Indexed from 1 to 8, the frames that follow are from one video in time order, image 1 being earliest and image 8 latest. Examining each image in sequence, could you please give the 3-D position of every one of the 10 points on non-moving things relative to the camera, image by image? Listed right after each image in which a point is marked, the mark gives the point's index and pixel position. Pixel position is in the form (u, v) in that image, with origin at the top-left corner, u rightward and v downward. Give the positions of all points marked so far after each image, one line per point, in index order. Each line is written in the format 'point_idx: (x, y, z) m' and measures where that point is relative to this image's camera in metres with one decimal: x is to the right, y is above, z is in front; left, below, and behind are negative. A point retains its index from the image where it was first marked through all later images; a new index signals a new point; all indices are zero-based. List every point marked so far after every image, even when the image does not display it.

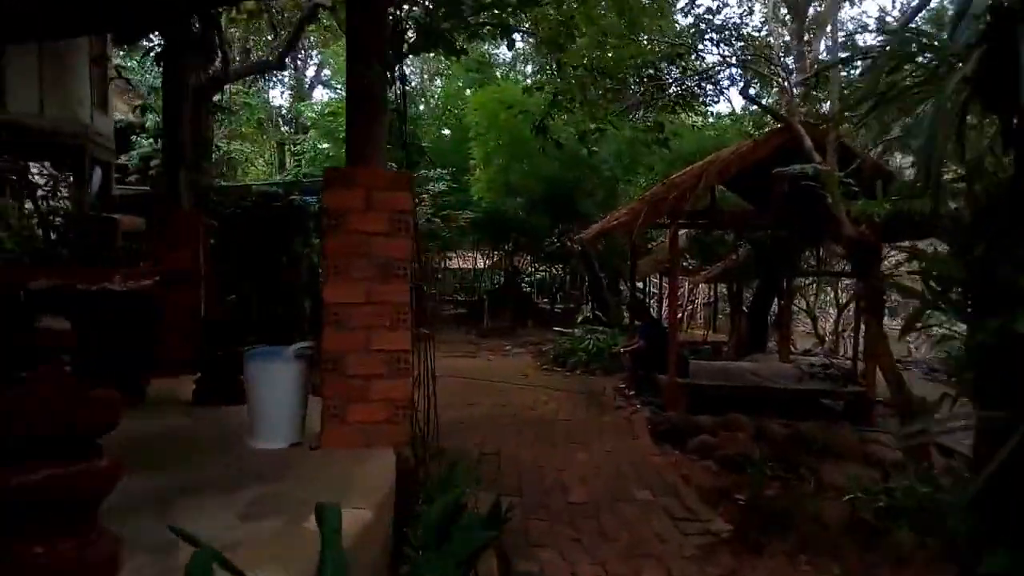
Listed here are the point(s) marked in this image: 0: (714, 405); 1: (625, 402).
0: (+1.9, -1.1, +7.2) m
1: (+1.1, -1.1, +7.4) m
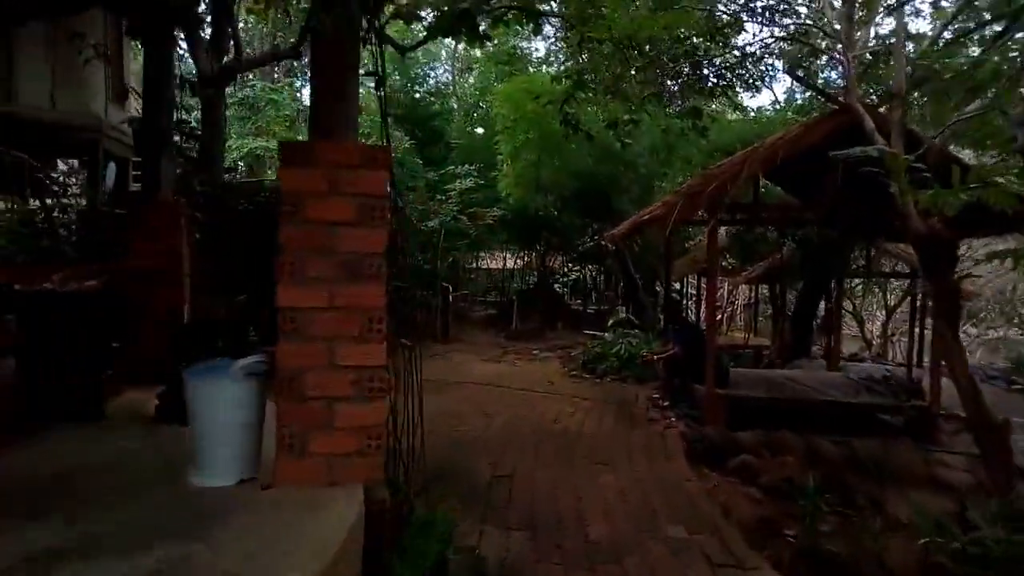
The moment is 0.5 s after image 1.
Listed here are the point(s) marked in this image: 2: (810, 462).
0: (+2.1, -1.1, +6.5) m
1: (+1.3, -1.2, +6.8) m
2: (+2.1, -1.3, +5.4) m
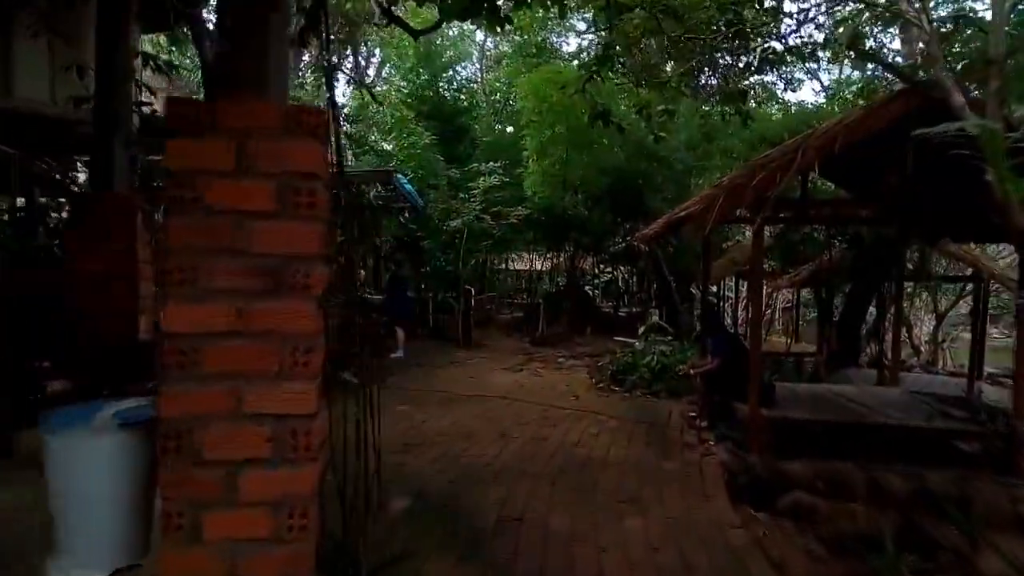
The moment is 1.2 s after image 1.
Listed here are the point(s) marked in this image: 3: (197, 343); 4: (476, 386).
0: (+2.3, -1.2, +5.7) m
1: (+1.5, -1.2, +6.0) m
2: (+2.2, -1.3, +4.6) m
3: (-0.7, -0.1, +1.7) m
4: (-0.4, -1.1, +8.5) m
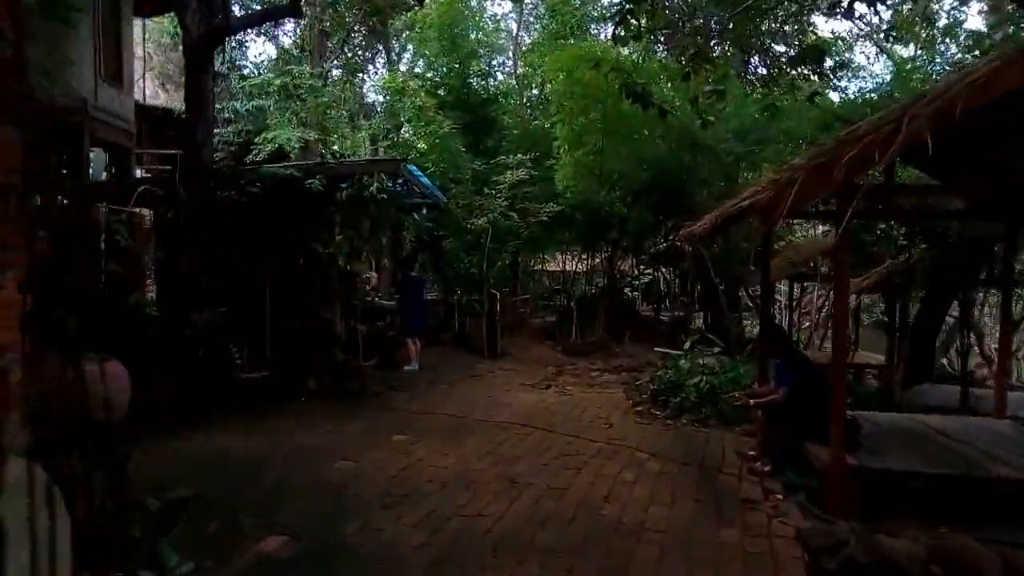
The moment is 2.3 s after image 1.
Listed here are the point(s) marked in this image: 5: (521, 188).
0: (+2.3, -1.3, +4.4) m
1: (+1.6, -1.3, +4.8) m
2: (+2.2, -1.4, +3.3) m
3: (-0.8, -0.2, +0.6) m
4: (-0.2, -1.2, +7.4) m
5: (+0.2, +1.7, +12.6) m
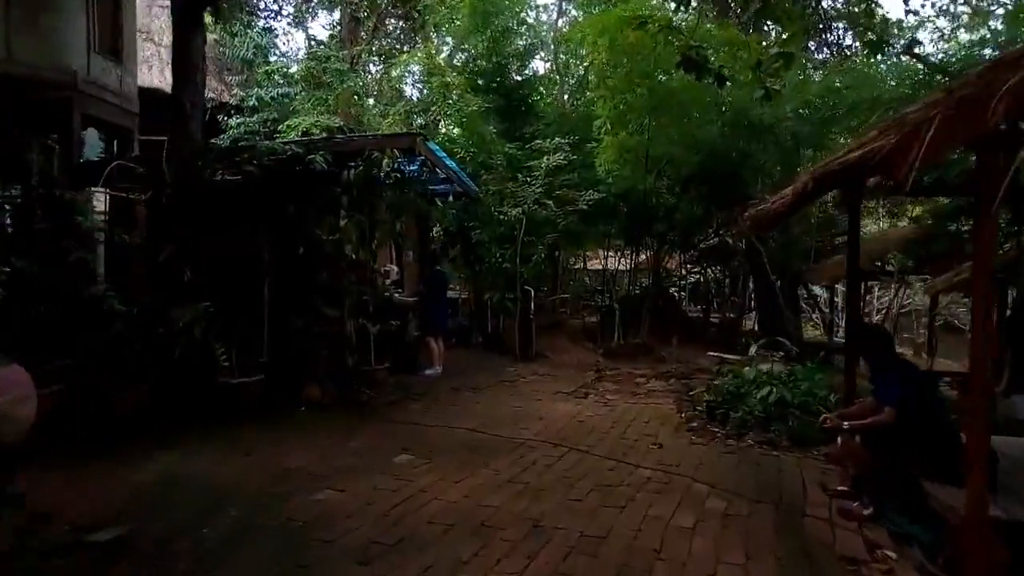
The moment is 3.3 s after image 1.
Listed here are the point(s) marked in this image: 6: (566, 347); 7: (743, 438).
0: (+2.4, -1.2, +3.2) m
1: (+1.7, -1.2, +3.6) m
2: (+2.3, -1.3, +2.1) m
3: (-1.0, -0.1, -0.4) m
4: (+0.1, -1.1, +6.3) m
5: (+0.7, +1.8, +11.5) m
6: (+0.9, -1.0, +12.1) m
7: (+1.8, -1.1, +5.8) m
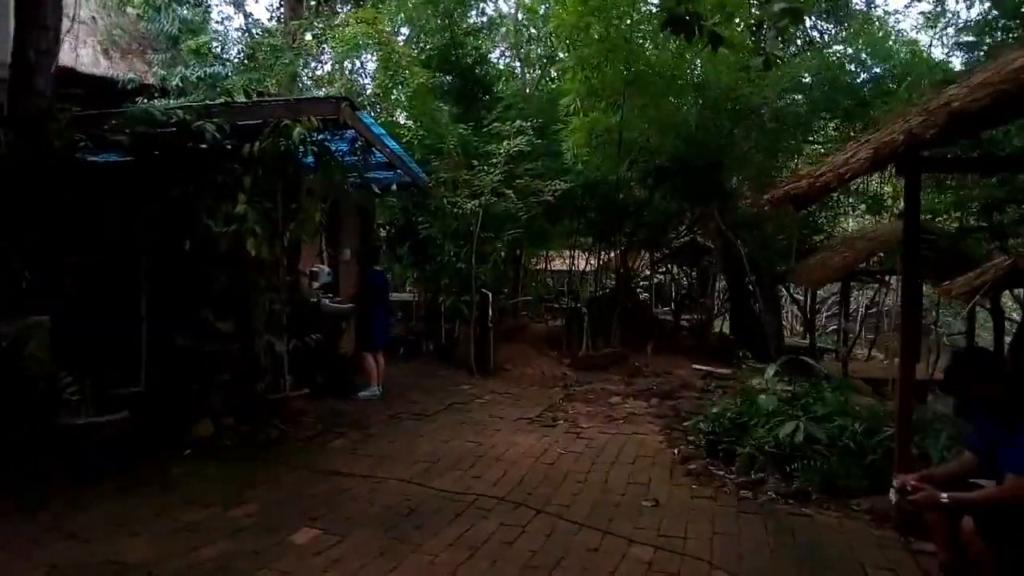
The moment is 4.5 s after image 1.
0: (+2.3, -1.2, +2.0) m
1: (+1.5, -1.2, +2.3) m
2: (+2.2, -1.4, +0.9) m
3: (-0.9, -0.2, -1.8) m
4: (-0.2, -1.1, +4.9) m
5: (+0.1, +1.7, +10.2) m
6: (+0.2, -1.0, +10.8) m
7: (+1.5, -1.2, +4.5) m
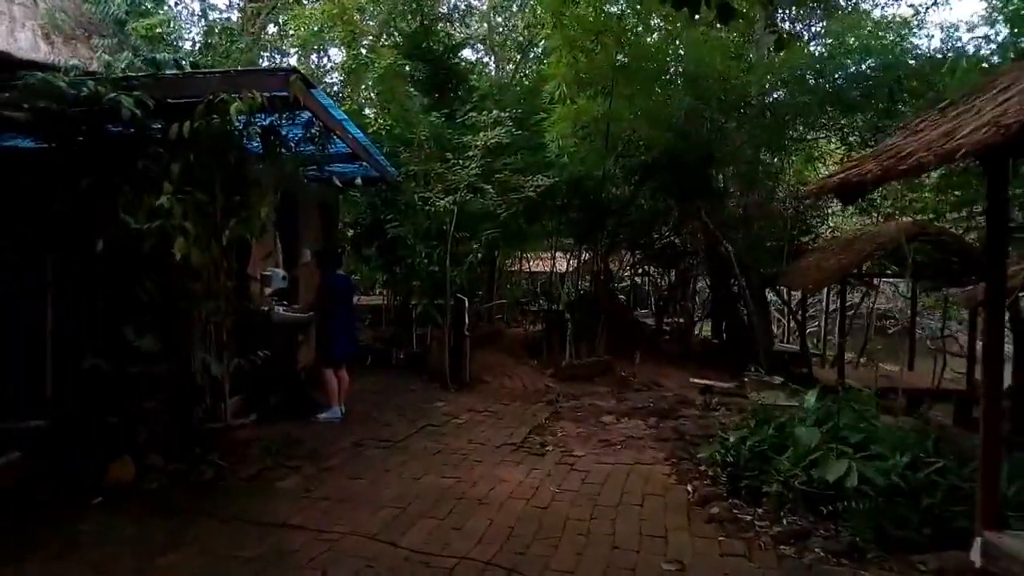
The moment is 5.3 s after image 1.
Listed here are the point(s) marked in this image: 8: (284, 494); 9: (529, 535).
0: (+2.3, -1.3, +1.3) m
1: (+1.5, -1.3, +1.6) m
2: (+2.2, -1.4, +0.1) m
3: (-0.8, -0.2, -2.7) m
4: (-0.3, -1.2, +4.1) m
5: (-0.2, +1.7, +9.4) m
6: (-0.1, -1.1, +10.0) m
7: (+1.4, -1.2, +3.7) m
8: (-1.3, -1.2, +4.2) m
9: (+0.1, -1.2, +3.7) m
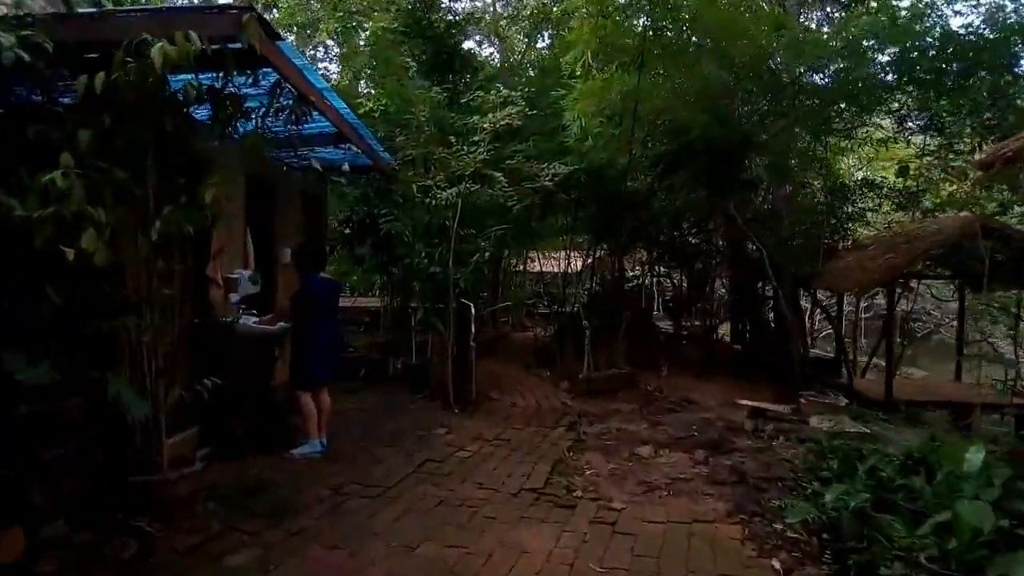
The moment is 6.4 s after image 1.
0: (+2.4, -1.3, +0.1) m
1: (+1.6, -1.3, +0.4) m
2: (+2.3, -1.4, -1.0) m
3: (-0.7, -0.2, -3.8) m
4: (-0.2, -1.2, +3.0) m
5: (0.0, +1.6, +8.2) m
6: (+0.1, -1.1, +8.8) m
7: (+1.5, -1.3, +2.6) m
8: (-1.2, -1.2, +3.1) m
9: (+0.2, -1.3, +2.5) m
